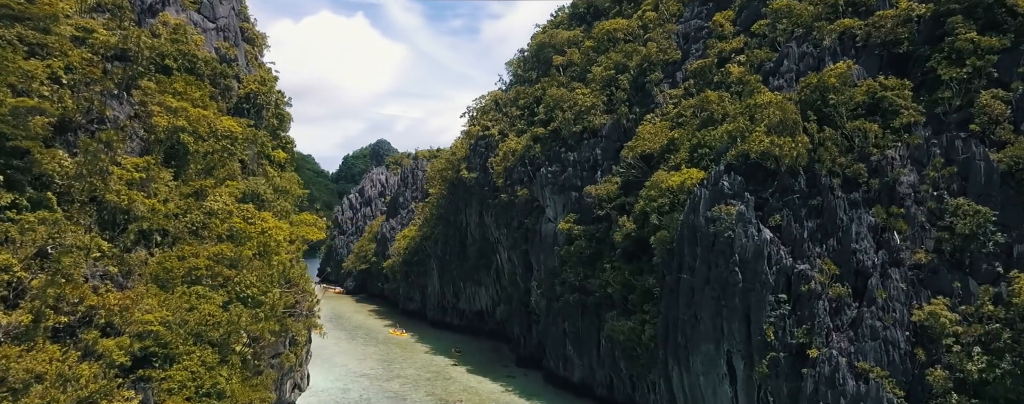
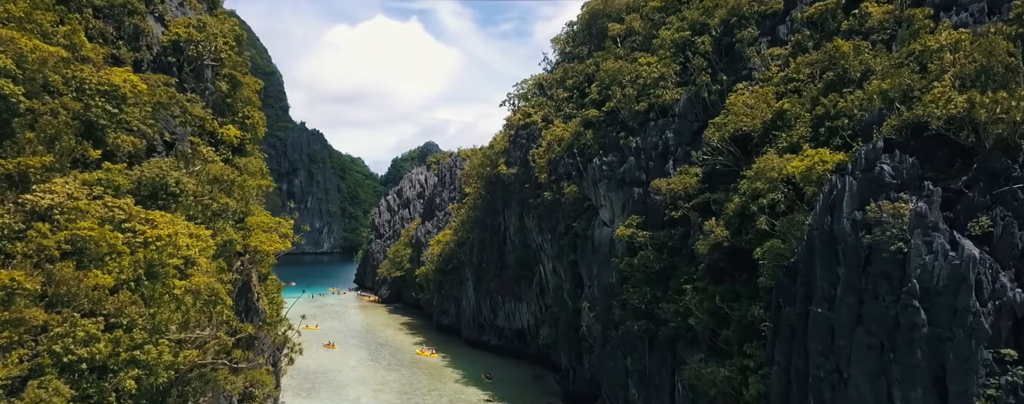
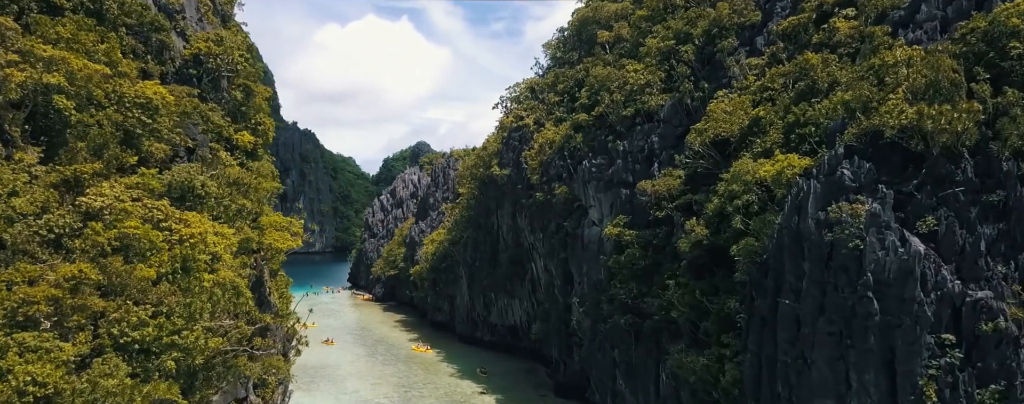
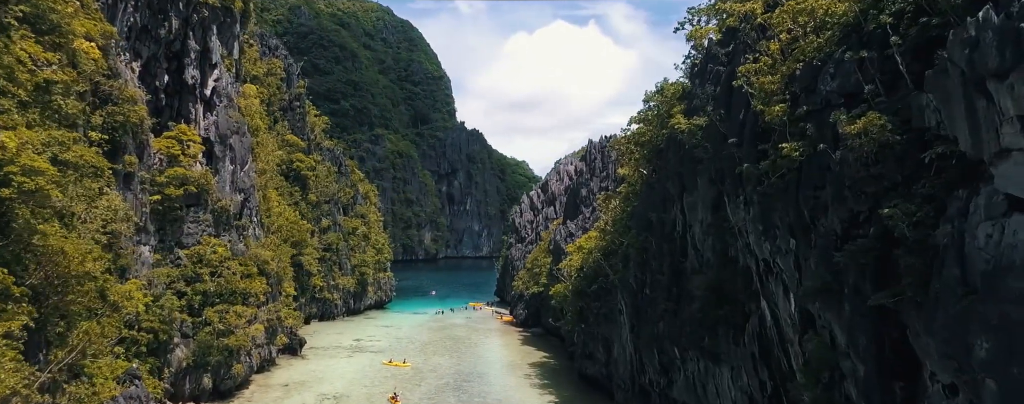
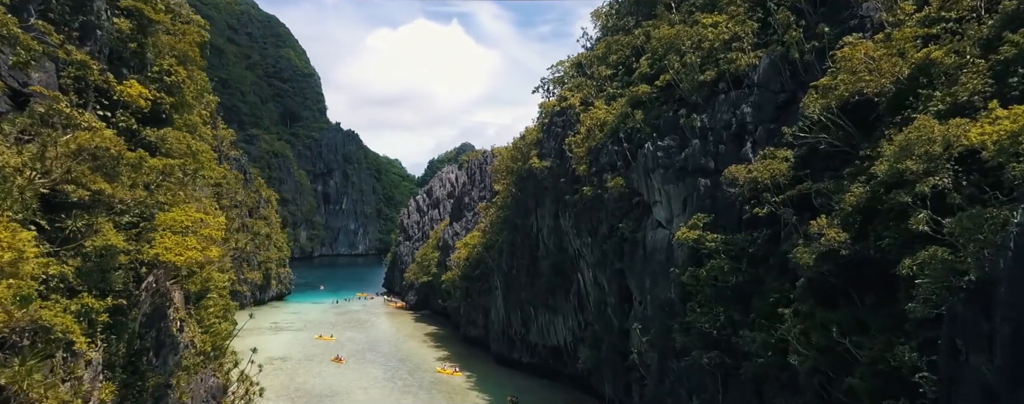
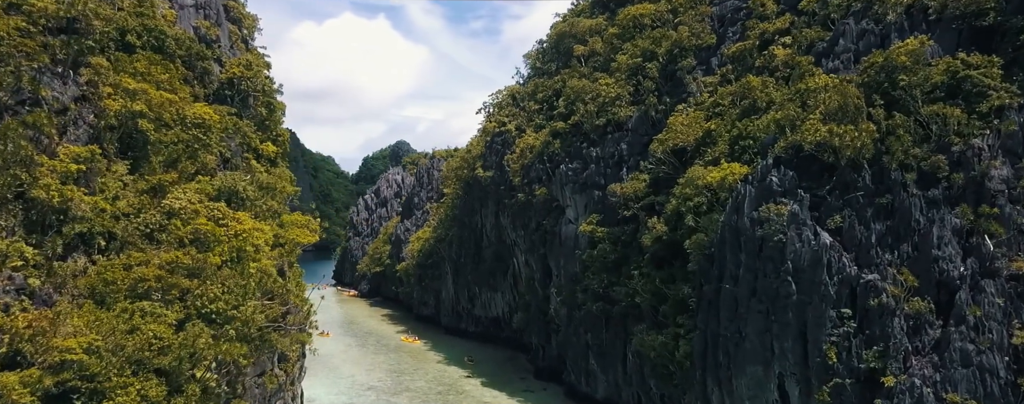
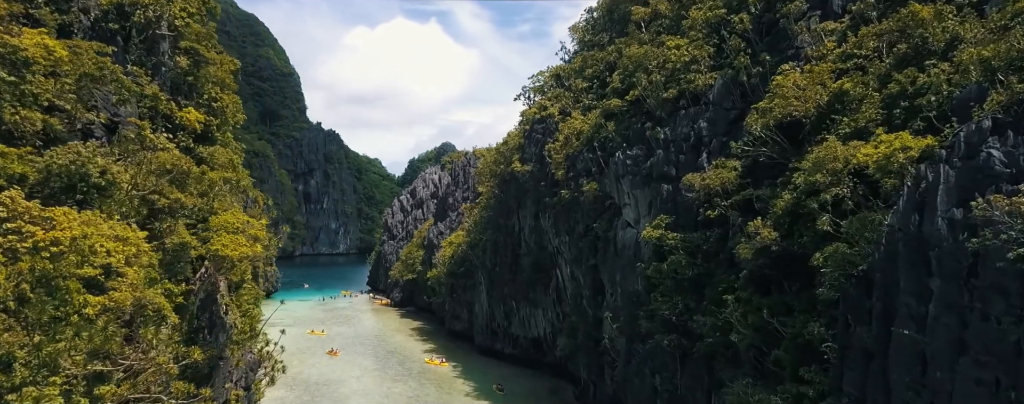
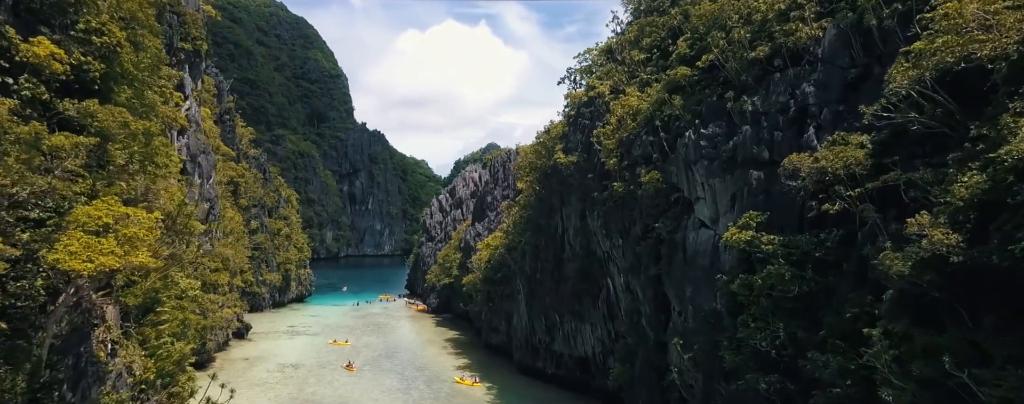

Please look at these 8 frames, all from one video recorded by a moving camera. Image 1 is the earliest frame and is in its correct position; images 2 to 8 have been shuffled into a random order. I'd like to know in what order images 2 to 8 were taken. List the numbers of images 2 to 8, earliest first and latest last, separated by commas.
6, 3, 2, 7, 5, 8, 4
